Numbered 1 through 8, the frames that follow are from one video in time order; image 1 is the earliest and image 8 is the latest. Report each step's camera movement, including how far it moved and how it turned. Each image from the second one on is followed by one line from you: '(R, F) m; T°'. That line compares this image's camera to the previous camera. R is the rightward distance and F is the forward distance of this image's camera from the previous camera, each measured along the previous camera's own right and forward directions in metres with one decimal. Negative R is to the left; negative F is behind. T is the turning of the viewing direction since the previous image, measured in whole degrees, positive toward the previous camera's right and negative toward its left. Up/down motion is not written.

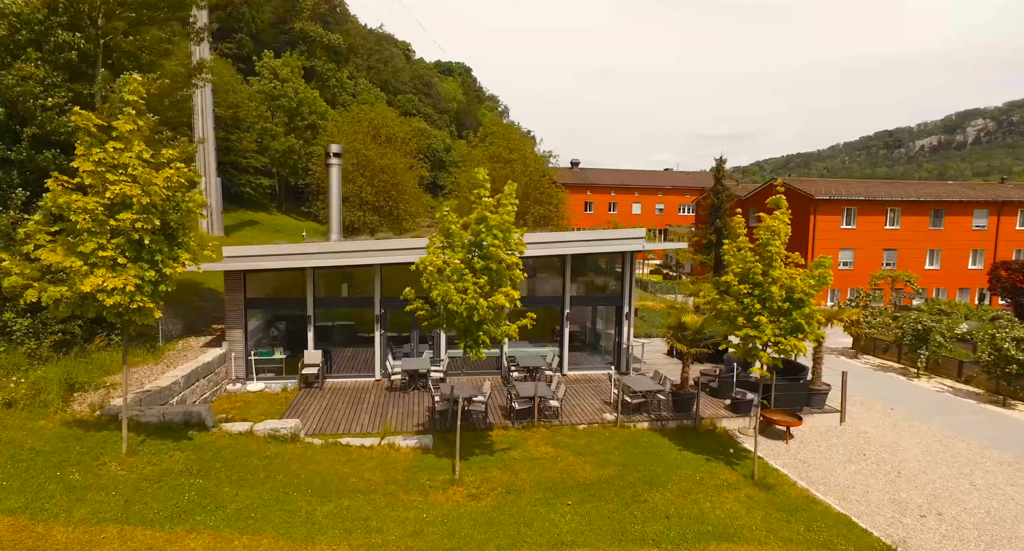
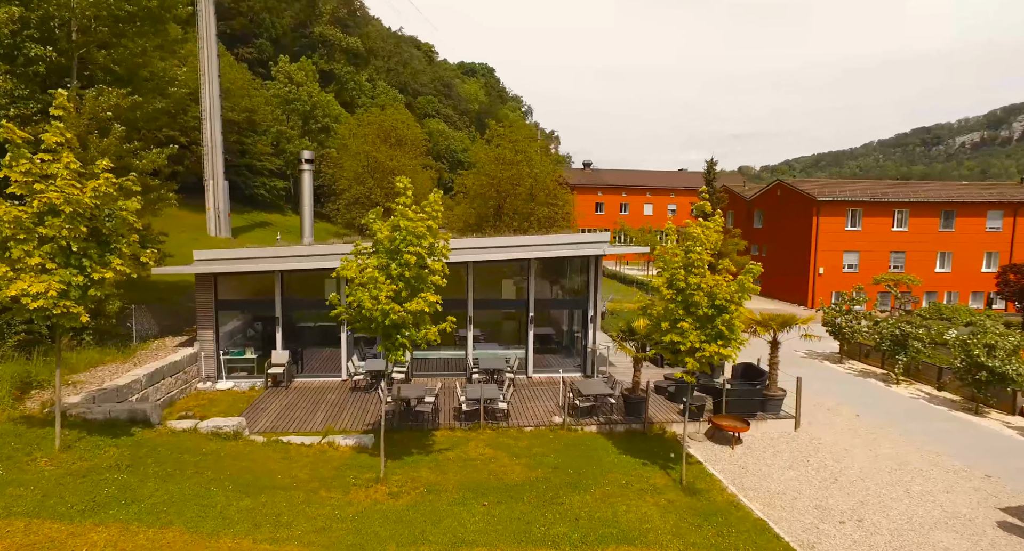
(+1.4, -0.1) m; -2°
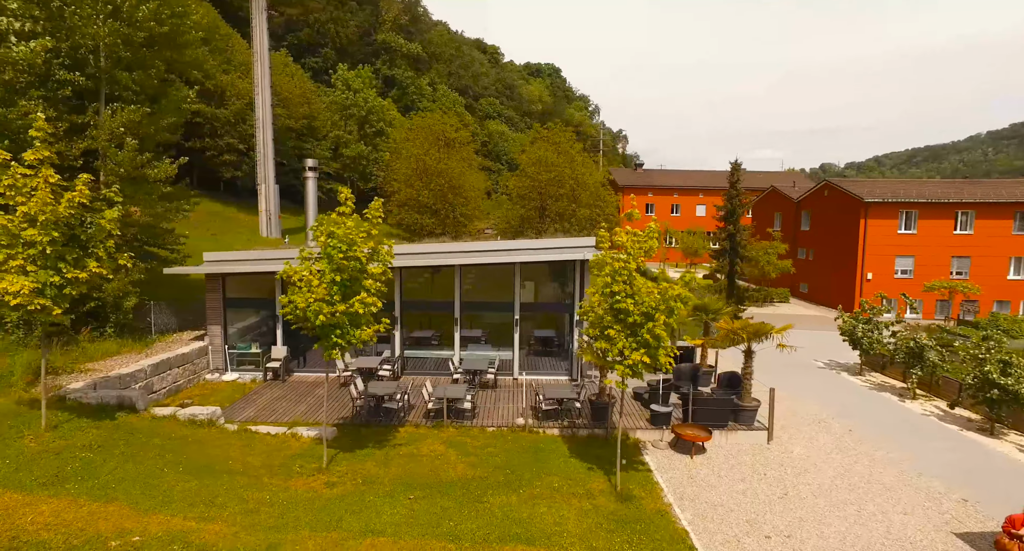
(+1.9, -0.2) m; -7°
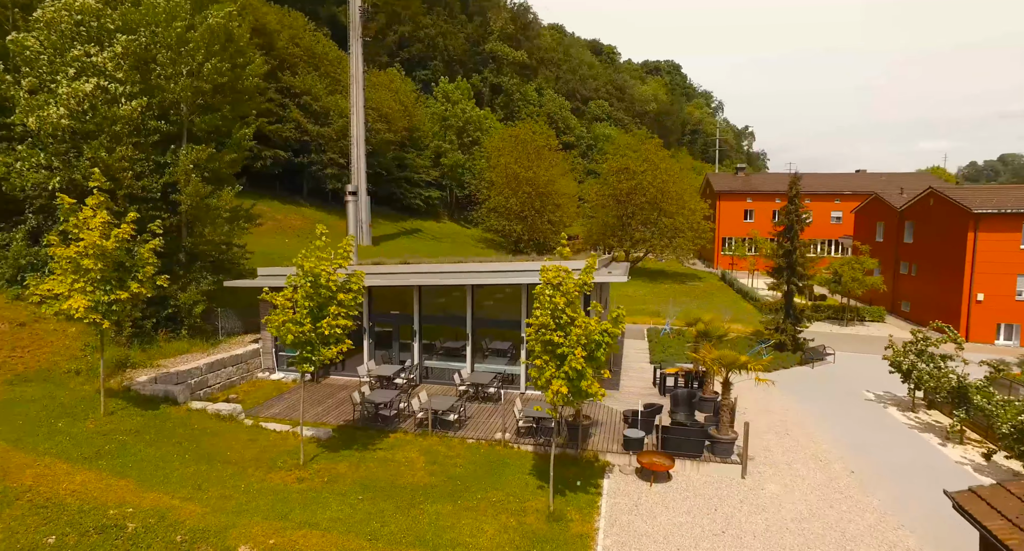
(+2.7, -0.5) m; -12°
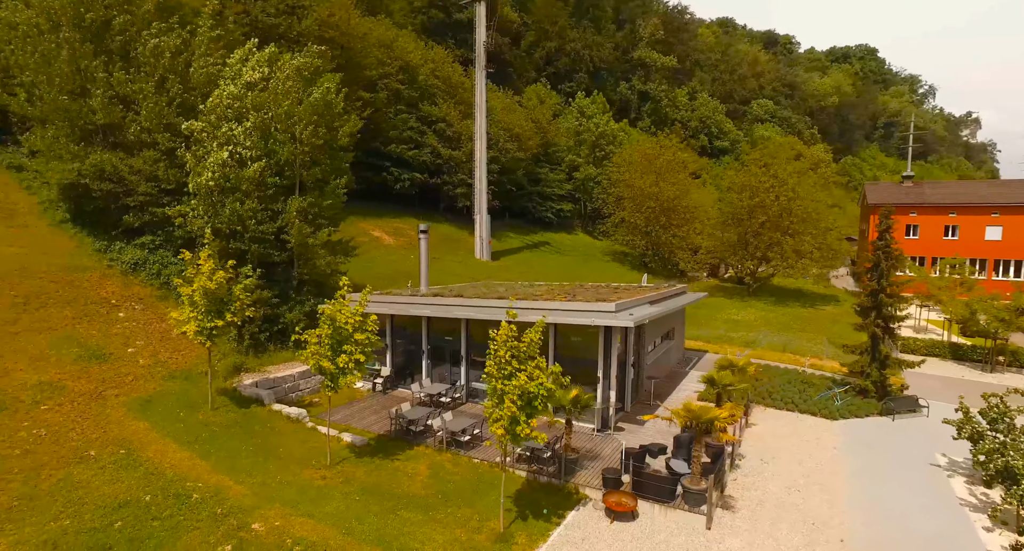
(+3.6, -1.0) m; -16°
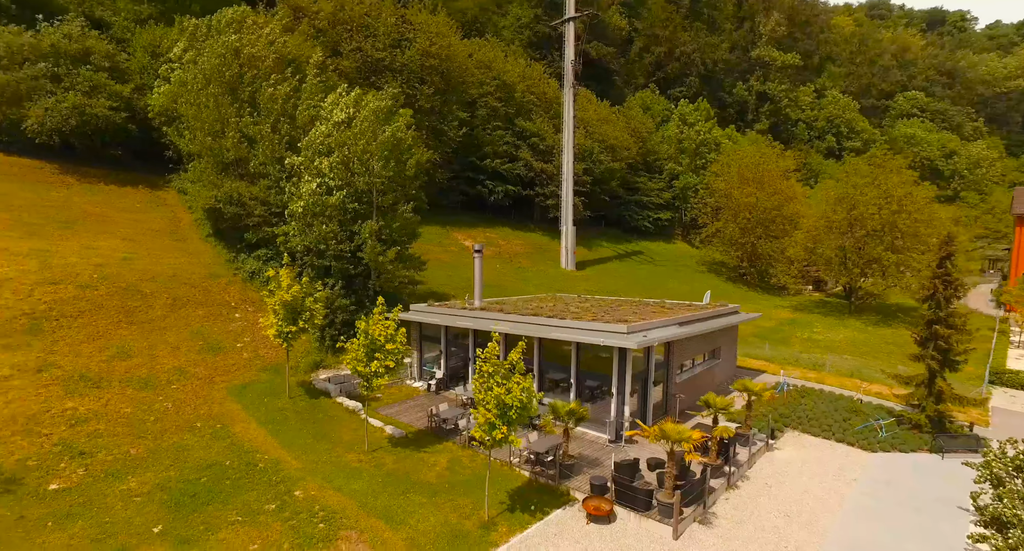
(+2.9, -1.4) m; -12°
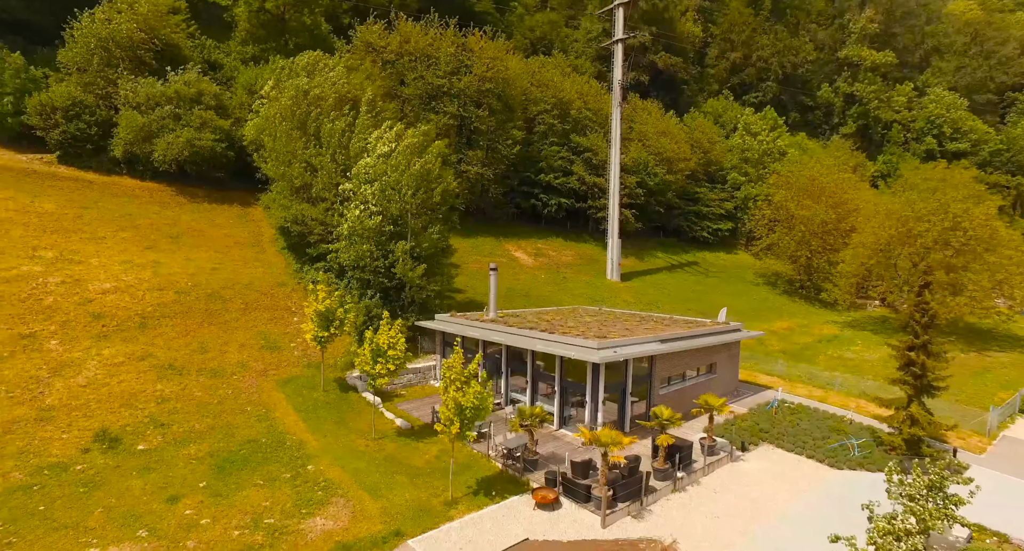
(+3.4, -2.3) m; -9°
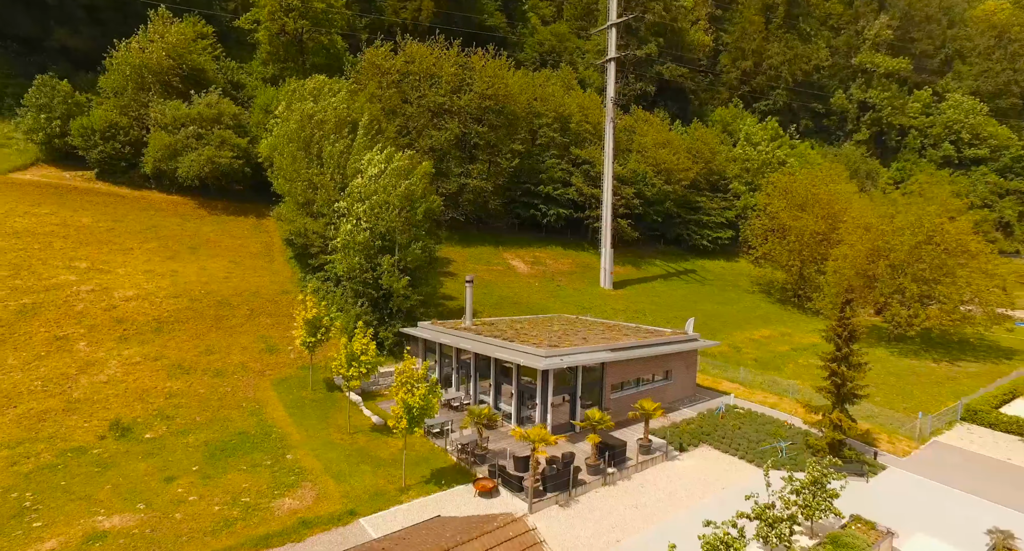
(+2.6, -2.1) m; -3°
